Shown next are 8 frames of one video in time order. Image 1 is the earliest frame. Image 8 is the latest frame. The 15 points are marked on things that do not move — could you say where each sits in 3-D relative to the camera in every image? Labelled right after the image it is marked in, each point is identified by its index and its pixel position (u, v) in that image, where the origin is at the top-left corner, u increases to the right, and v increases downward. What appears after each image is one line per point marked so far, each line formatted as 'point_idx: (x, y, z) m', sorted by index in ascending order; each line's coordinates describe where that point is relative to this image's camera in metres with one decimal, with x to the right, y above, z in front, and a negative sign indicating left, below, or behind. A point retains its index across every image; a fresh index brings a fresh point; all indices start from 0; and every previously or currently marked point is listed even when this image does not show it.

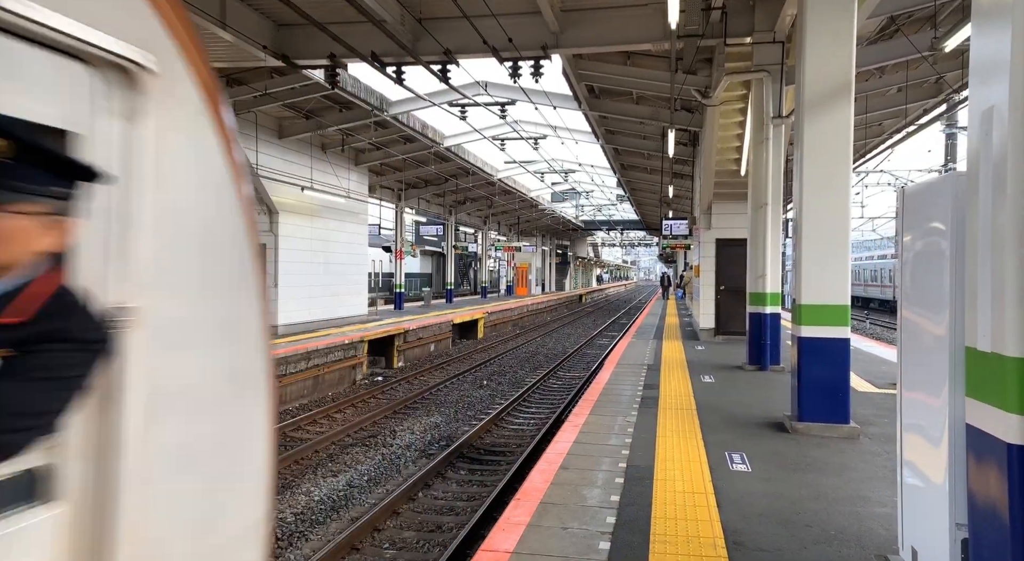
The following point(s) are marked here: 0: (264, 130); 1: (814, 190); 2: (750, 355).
0: (-5.3, +3.2, +14.8) m
1: (+2.8, +0.8, +6.4) m
2: (+3.6, -1.2, +10.4) m
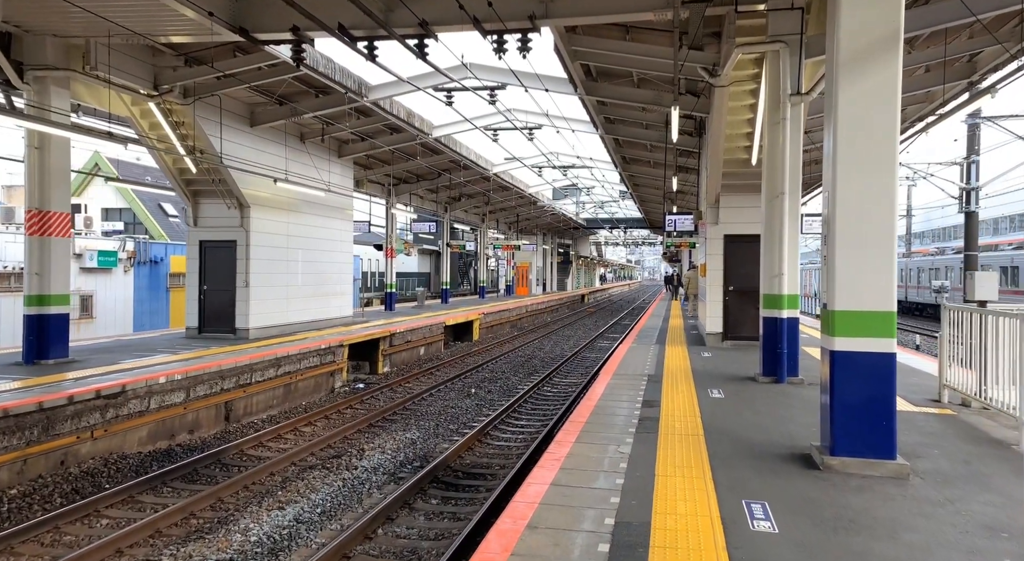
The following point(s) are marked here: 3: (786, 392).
0: (-5.5, +3.2, +13.7) m
1: (+2.5, +0.8, +5.2) m
2: (+3.3, -1.2, +9.2) m
3: (+3.4, -1.4, +8.5) m
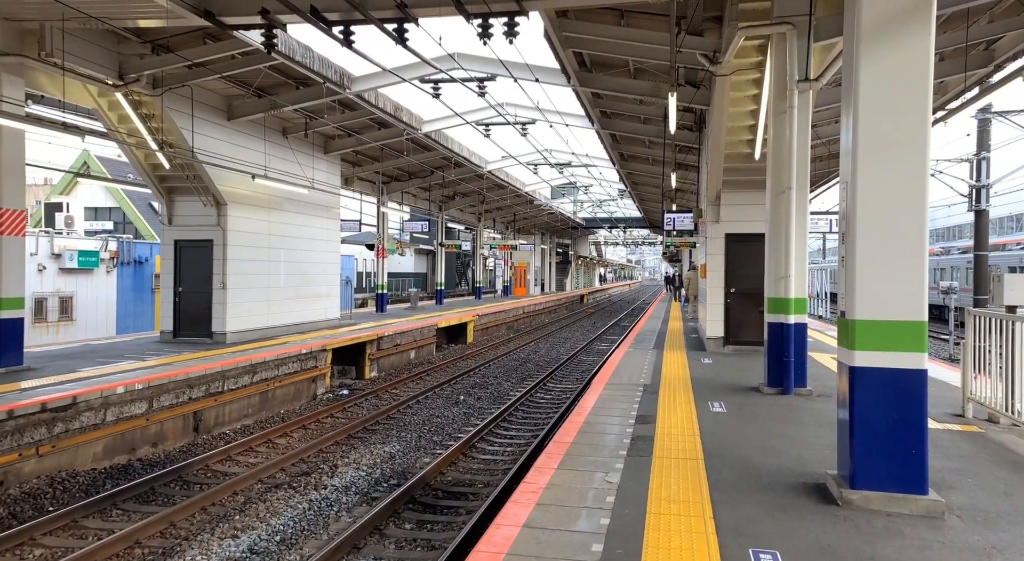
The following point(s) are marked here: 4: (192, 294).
0: (-5.7, +3.2, +13.0) m
1: (+2.3, +0.8, +4.5) m
2: (+3.1, -1.2, +8.5) m
3: (+3.2, -1.4, +7.8) m
4: (-6.4, -0.3, +13.8) m
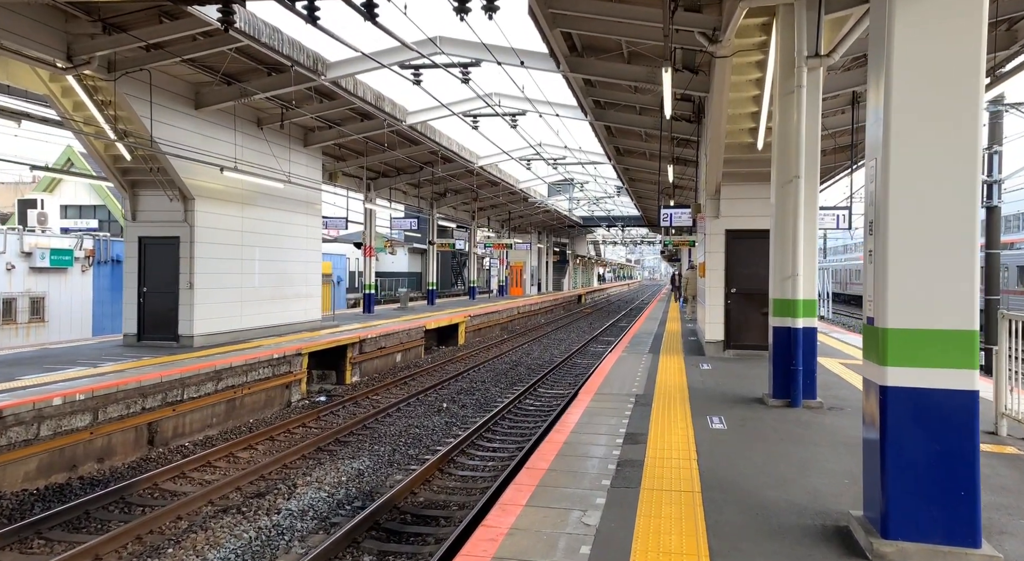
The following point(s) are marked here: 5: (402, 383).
0: (-6.0, +3.2, +12.1) m
1: (+2.1, +0.8, +3.7) m
2: (+2.9, -1.2, +7.7) m
3: (+2.9, -1.4, +6.9) m
4: (-6.7, -0.3, +13.0) m
5: (-2.6, -2.4, +16.1) m
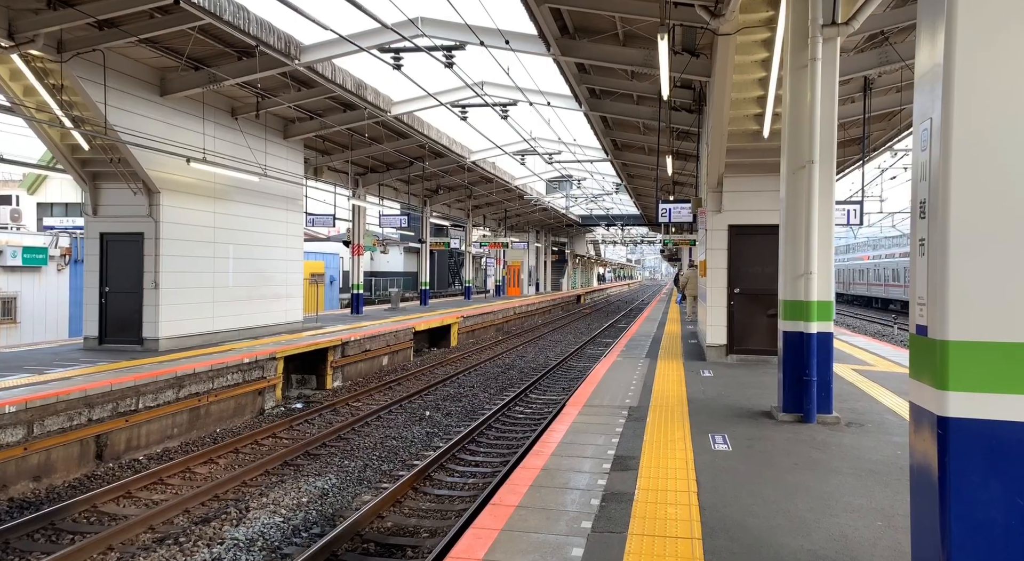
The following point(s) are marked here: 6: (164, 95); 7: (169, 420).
0: (-6.2, +3.2, +11.3) m
1: (+1.9, +0.8, +2.8) m
2: (+2.7, -1.2, +6.8) m
3: (+2.7, -1.4, +6.1) m
4: (-6.9, -0.2, +12.2) m
5: (-2.8, -2.4, +15.2) m
6: (-6.0, +3.2, +11.9) m
7: (-5.0, -2.0, +10.0) m
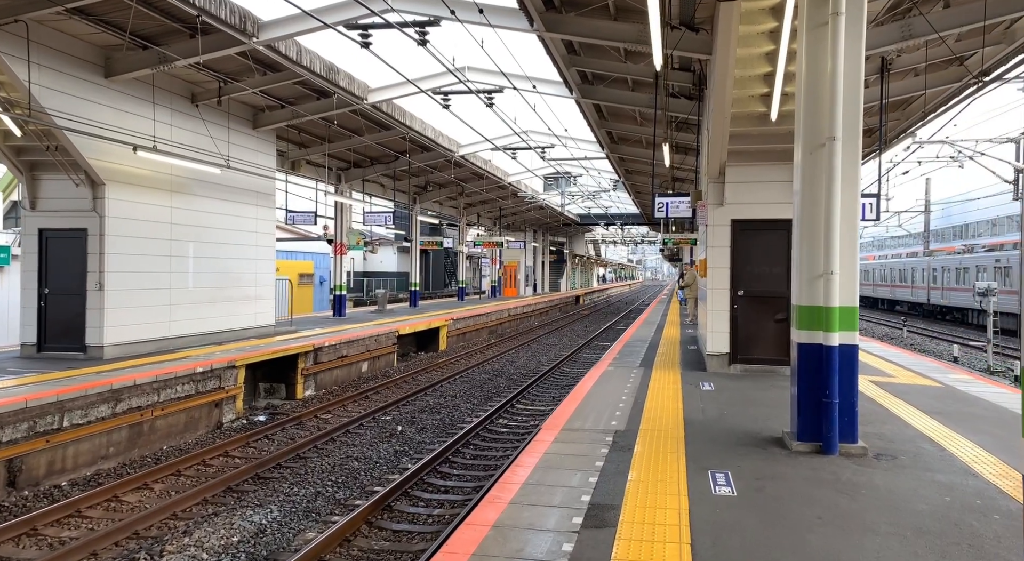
0: (-6.5, +3.2, +10.2) m
1: (+1.5, +0.8, +1.7) m
2: (+2.4, -1.2, +5.7) m
3: (+2.4, -1.4, +5.0) m
4: (-7.2, -0.3, +11.1) m
5: (-3.1, -2.4, +14.1) m
6: (-6.3, +3.2, +10.8) m
7: (-5.3, -2.0, +8.9) m
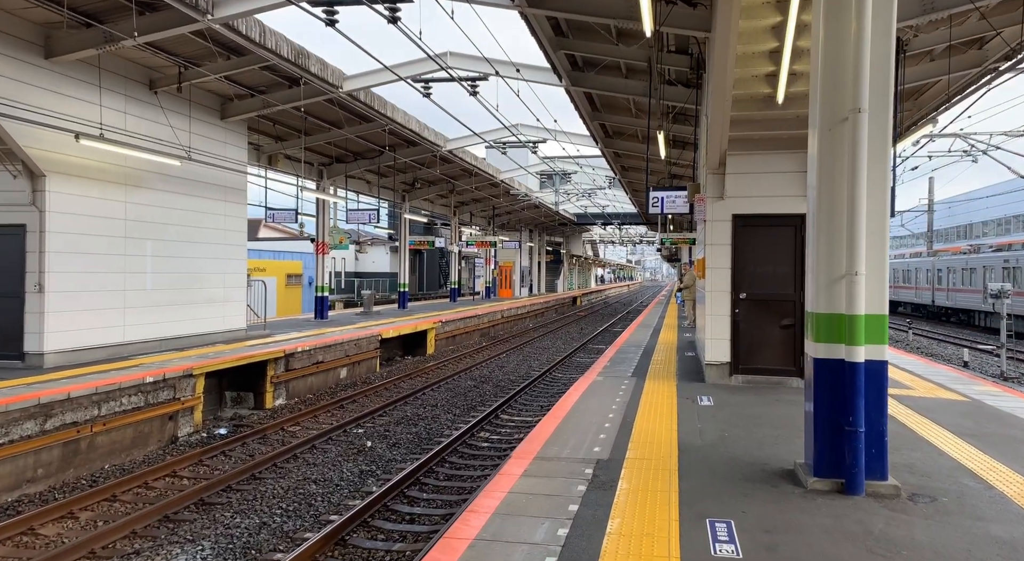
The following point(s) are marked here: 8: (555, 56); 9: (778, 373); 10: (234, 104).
0: (-6.8, +3.2, +9.2) m
1: (+1.3, +0.8, +0.7) m
2: (+2.1, -1.2, +4.7) m
3: (+2.1, -1.4, +4.0) m
4: (-7.5, -0.3, +10.1) m
5: (-3.4, -2.4, +13.2) m
6: (-6.6, +3.2, +9.9) m
7: (-5.6, -2.1, +8.0) m
8: (+0.7, +3.6, +11.0) m
9: (+3.4, -1.2, +8.9) m
10: (-5.5, +3.5, +13.6) m
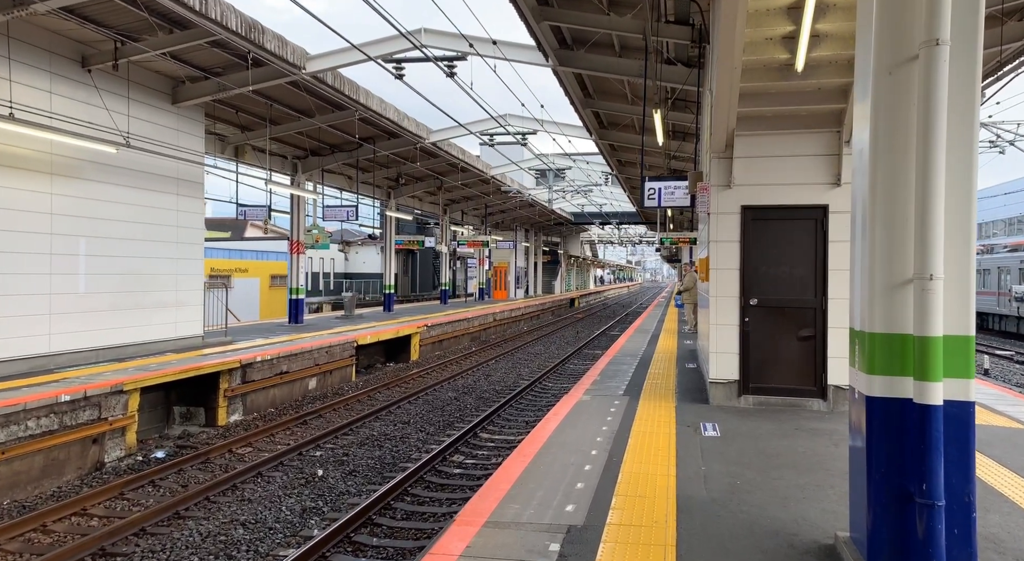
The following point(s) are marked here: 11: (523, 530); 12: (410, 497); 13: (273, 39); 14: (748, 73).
0: (-7.1, +3.2, +7.9) m
1: (+0.9, +0.8, -0.6) m
2: (+1.7, -1.2, +3.4) m
3: (+1.8, -1.4, +2.7) m
4: (-7.8, -0.3, +8.8) m
5: (-3.7, -2.4, +11.8) m
6: (-6.9, +3.1, +8.5) m
7: (-5.9, -2.1, +6.6) m
8: (+0.4, +3.6, +9.7) m
9: (+3.1, -1.2, +7.5) m
10: (-5.8, +3.4, +12.3) m
11: (+0.1, -1.4, +3.9) m
12: (-1.2, -2.6, +8.2) m
13: (-3.8, +3.8, +10.9) m
14: (+2.5, +2.2, +7.2) m
